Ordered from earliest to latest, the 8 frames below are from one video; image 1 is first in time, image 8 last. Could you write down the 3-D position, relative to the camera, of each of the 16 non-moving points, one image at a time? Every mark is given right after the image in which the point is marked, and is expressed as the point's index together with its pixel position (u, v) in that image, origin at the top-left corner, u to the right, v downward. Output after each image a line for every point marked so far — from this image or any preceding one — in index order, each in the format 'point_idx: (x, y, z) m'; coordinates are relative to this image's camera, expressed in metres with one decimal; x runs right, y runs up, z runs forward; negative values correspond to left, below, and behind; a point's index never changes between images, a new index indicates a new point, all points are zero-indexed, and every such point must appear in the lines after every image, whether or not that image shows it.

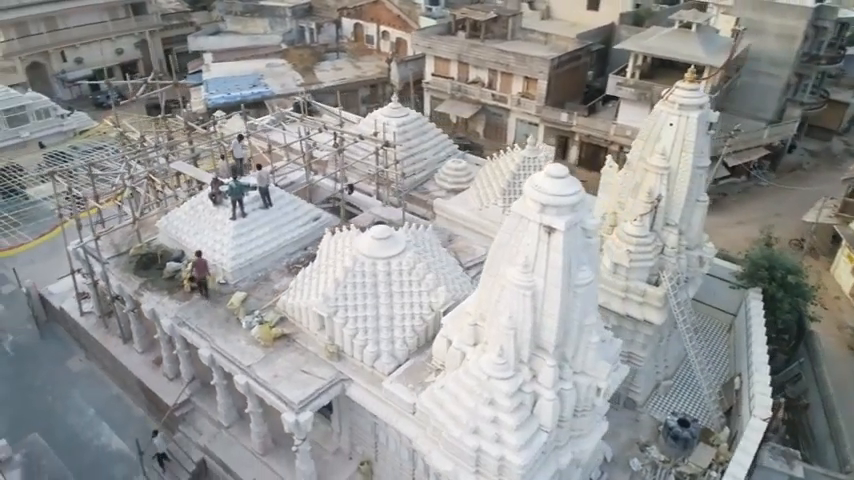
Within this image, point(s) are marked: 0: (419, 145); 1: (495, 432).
0: (-0.2, +3.0, +19.1) m
1: (+1.1, -3.2, +9.9) m
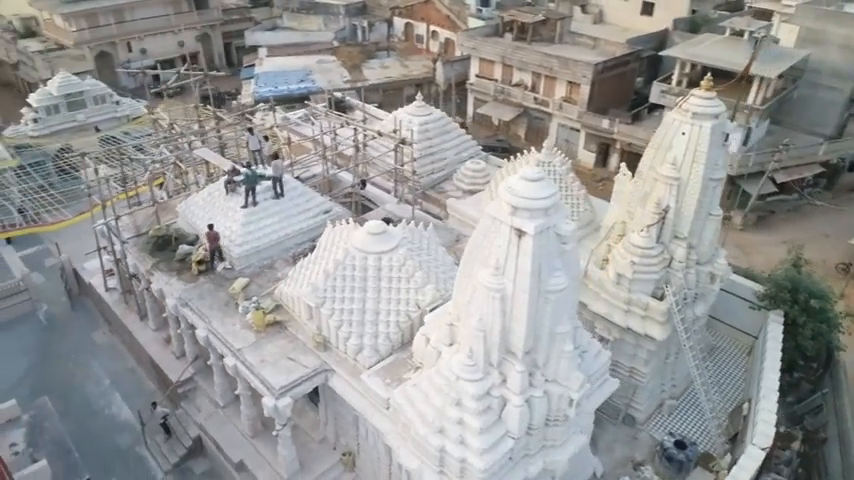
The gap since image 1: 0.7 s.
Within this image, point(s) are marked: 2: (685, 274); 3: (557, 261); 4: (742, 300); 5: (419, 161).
0: (+0.5, +3.1, +19.1) m
1: (+0.5, -3.2, +9.8) m
2: (+6.0, -0.8, +13.8) m
3: (+2.0, -0.3, +9.3) m
4: (+8.8, -1.7, +16.7) m
5: (-0.2, +2.5, +18.6) m
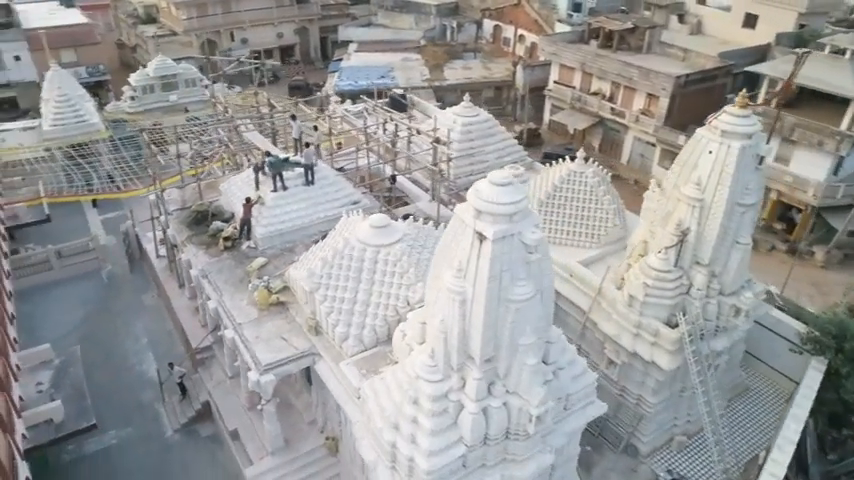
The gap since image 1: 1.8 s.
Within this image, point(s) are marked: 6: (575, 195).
0: (+1.8, +3.0, +18.9) m
1: (-0.2, -3.1, +9.8) m
2: (+6.0, -1.4, +12.9) m
3: (+1.4, -0.5, +9.0) m
4: (+9.1, -2.6, +15.3) m
5: (+1.0, +2.4, +18.6) m
6: (+3.9, +1.2, +15.4) m
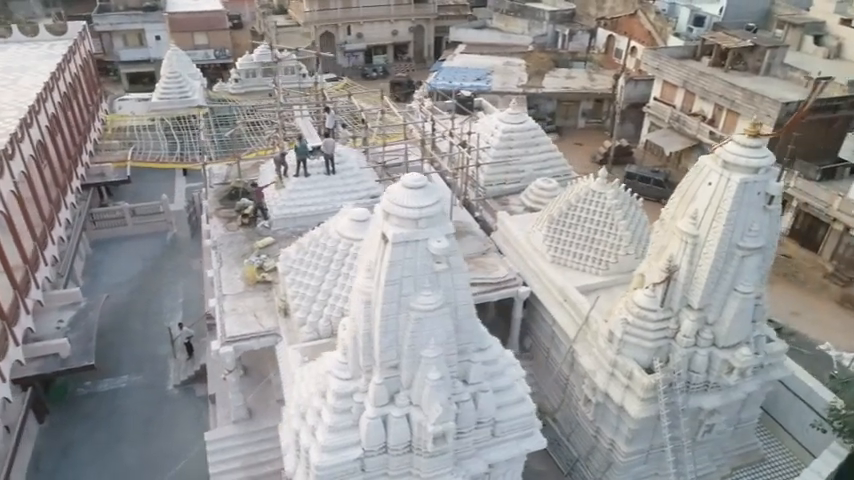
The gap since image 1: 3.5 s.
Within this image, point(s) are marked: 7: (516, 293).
0: (+2.9, +2.6, +18.2) m
1: (-1.8, -3.0, +9.8) m
2: (+5.1, -2.2, +11.5) m
3: (0.0, -0.6, +8.7) m
4: (+8.5, -3.8, +13.1) m
5: (+2.0, +2.2, +18.0) m
6: (+3.9, +0.6, +14.4) m
7: (+2.2, -1.3, +14.5) m
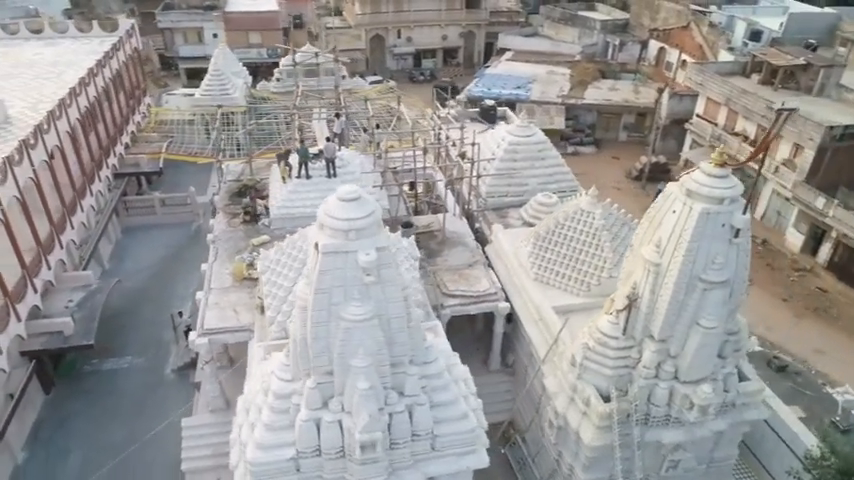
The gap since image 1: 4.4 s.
0: (+3.0, +2.1, +18.0) m
1: (-2.9, -3.1, +10.1) m
2: (+4.1, -2.7, +11.1) m
3: (-1.1, -0.7, +8.8) m
4: (+7.6, -4.6, +12.4) m
5: (+2.0, +1.8, +17.9) m
6: (+3.5, +0.1, +14.1) m
7: (+1.7, -1.7, +14.4) m
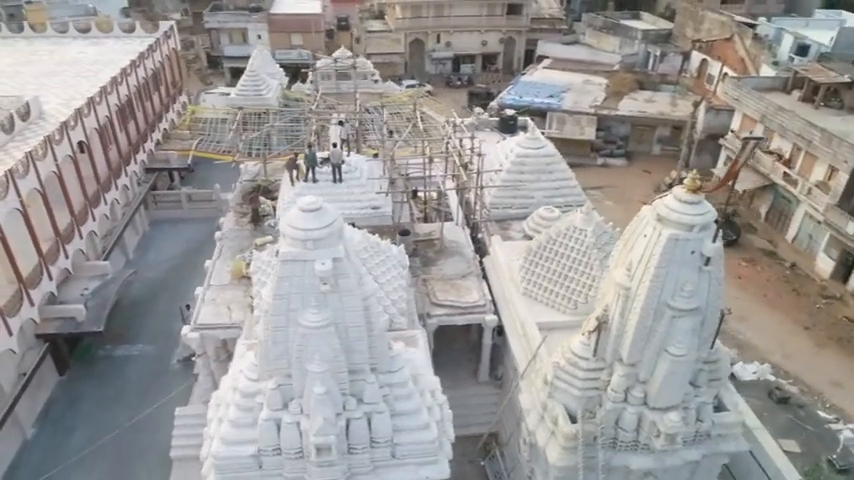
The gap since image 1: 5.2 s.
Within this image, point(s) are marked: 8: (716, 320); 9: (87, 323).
0: (+3.1, +1.7, +18.0) m
1: (-3.6, -3.1, +10.6) m
2: (+3.5, -3.1, +11.0) m
3: (-1.8, -0.9, +9.1) m
4: (+7.0, -5.2, +12.0) m
5: (+2.2, +1.5, +18.0) m
6: (+3.3, -0.3, +14.0) m
7: (+1.4, -2.0, +14.5) m
8: (+5.0, -1.4, +10.3) m
9: (-9.1, -2.2, +16.0) m
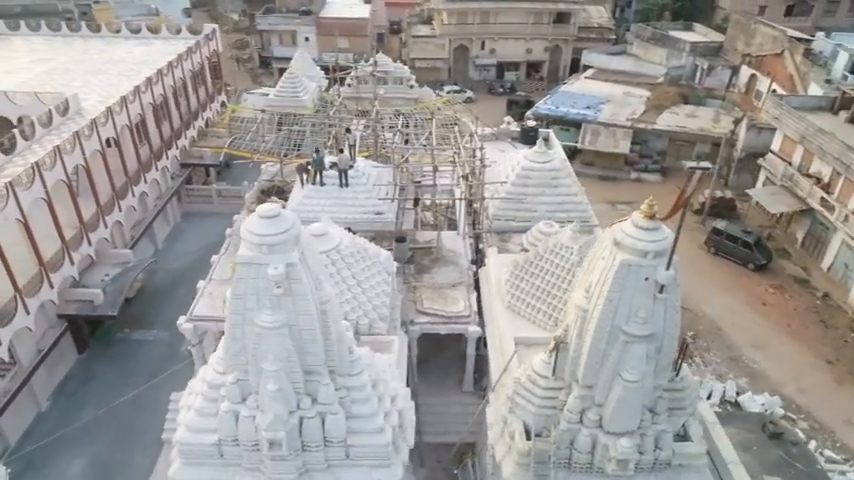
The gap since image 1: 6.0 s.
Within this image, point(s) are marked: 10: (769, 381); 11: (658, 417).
0: (+3.3, +1.3, +18.0) m
1: (-4.4, -3.1, +11.2) m
2: (+2.7, -3.5, +11.0) m
3: (-2.6, -1.0, +9.6) m
4: (+6.1, -5.7, +11.7) m
5: (+2.3, +1.1, +18.1) m
6: (+2.9, -0.6, +14.0) m
7: (+0.9, -2.2, +14.7) m
8: (+4.2, -1.8, +10.1) m
9: (-9.3, -1.9, +17.1) m
10: (+11.4, -4.7, +19.9) m
11: (+4.2, -3.2, +10.9) m
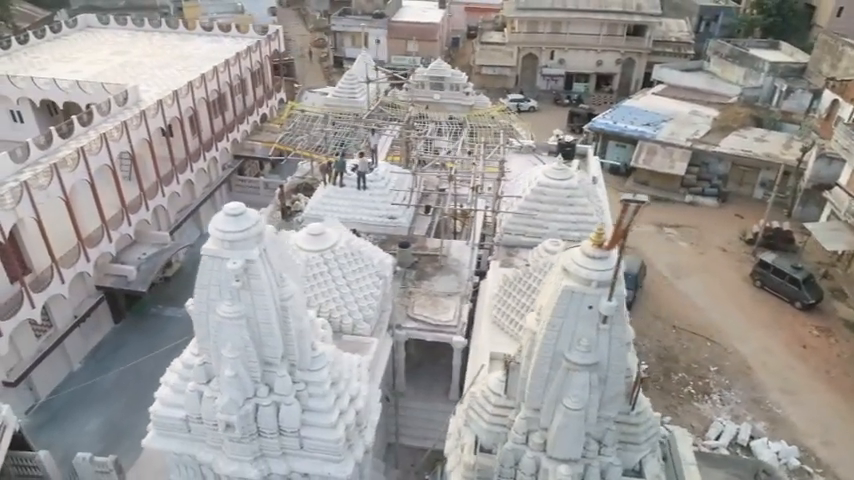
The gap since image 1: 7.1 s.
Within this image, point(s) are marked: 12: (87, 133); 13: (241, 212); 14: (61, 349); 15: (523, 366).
0: (+3.6, +0.8, +17.8) m
1: (-5.3, -2.9, +12.2) m
2: (+1.7, -3.9, +11.0) m
3: (-3.5, -0.9, +10.4) m
4: (+5.0, -6.4, +11.2) m
5: (+2.7, +0.7, +18.1) m
6: (+2.6, -1.1, +14.0) m
7: (+0.6, -2.5, +14.9) m
8: (+3.2, -2.3, +10.0) m
9: (-9.2, -1.3, +18.7) m
10: (+11.4, -5.9, +18.6) m
11: (+3.2, -3.7, +10.7) m
12: (-10.9, +3.5, +19.2) m
13: (-3.2, +0.4, +10.2) m
14: (-10.9, -3.3, +17.9) m
15: (+1.7, -2.2, +10.6) m
